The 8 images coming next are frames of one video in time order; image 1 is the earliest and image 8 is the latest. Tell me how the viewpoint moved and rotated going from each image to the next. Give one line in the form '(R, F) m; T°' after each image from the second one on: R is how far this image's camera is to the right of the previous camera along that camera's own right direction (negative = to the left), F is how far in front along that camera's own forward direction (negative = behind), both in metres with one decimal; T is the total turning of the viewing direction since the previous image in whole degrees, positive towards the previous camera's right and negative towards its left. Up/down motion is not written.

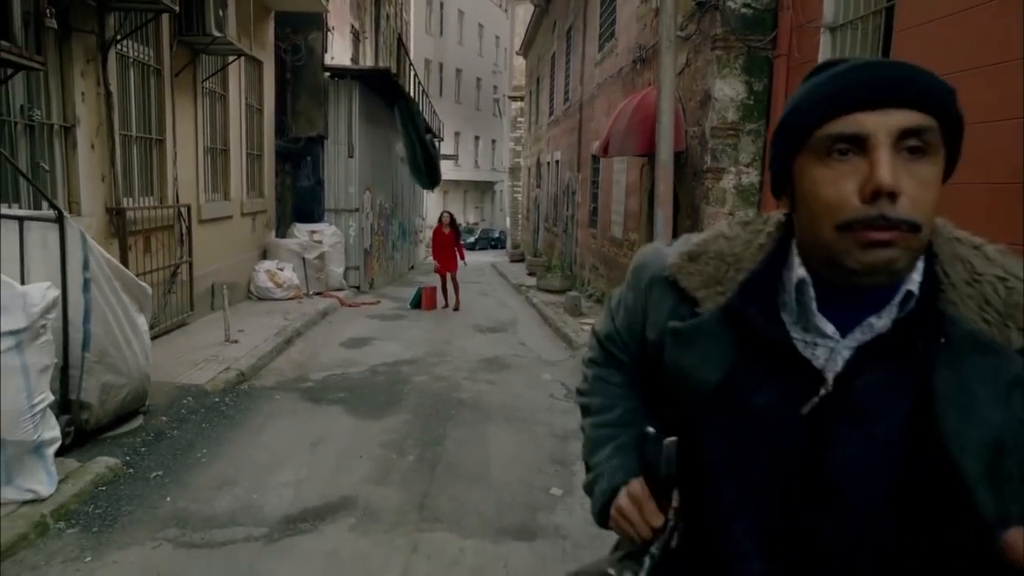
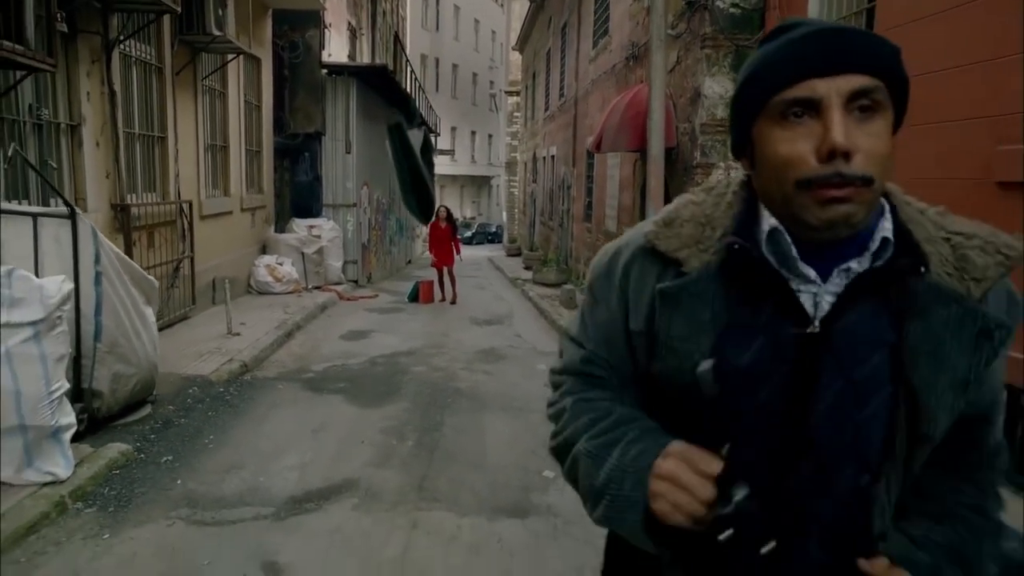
(0.0, -0.2) m; 0°
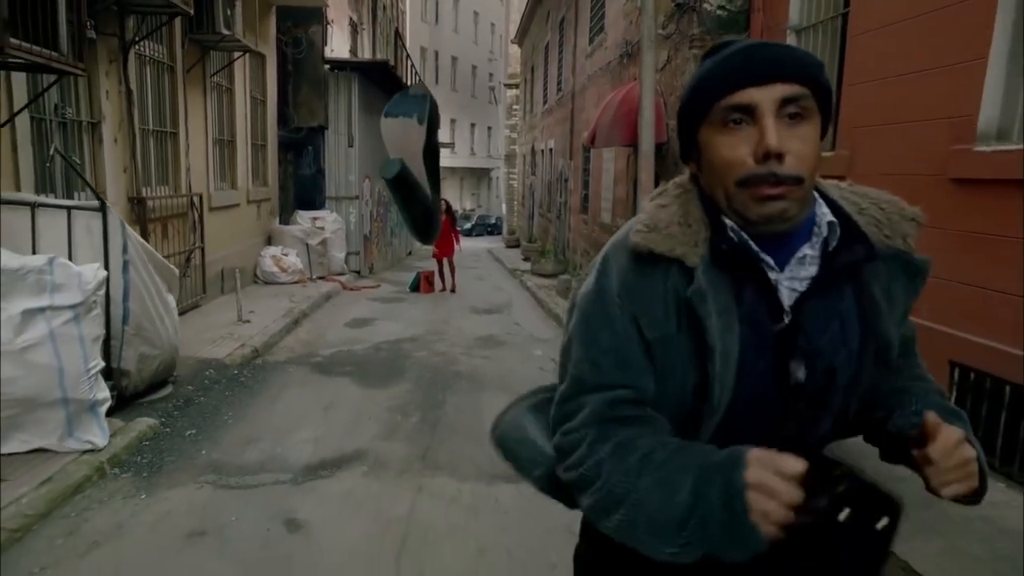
(0.0, -0.4) m; 0°
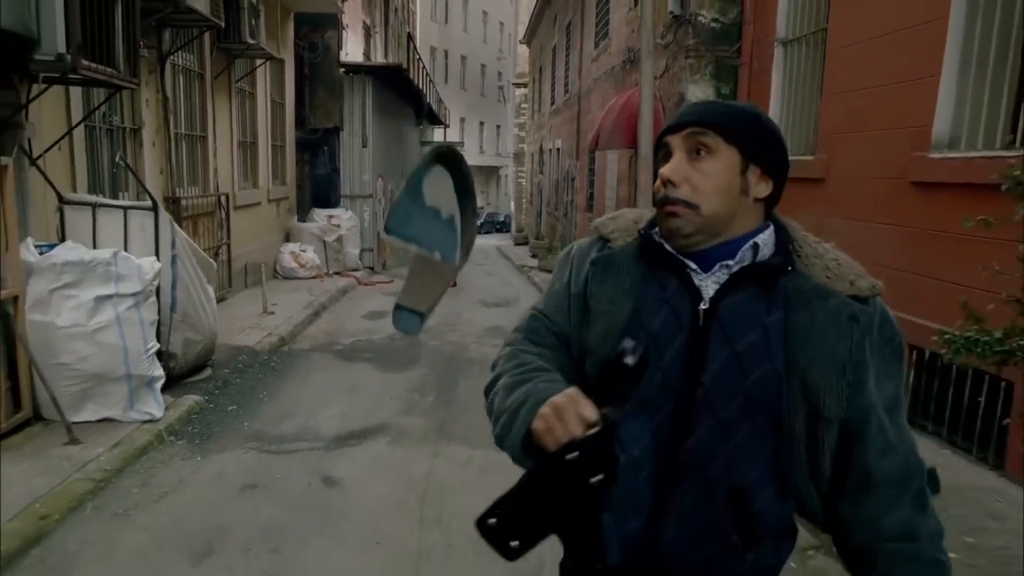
(0.0, -0.6) m; -1°
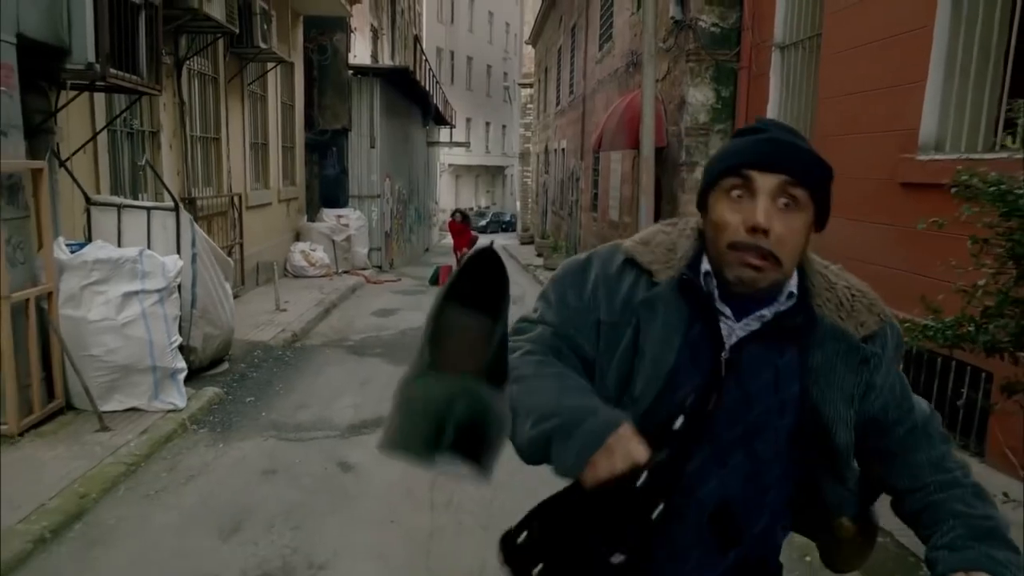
(0.0, -0.3) m; 0°
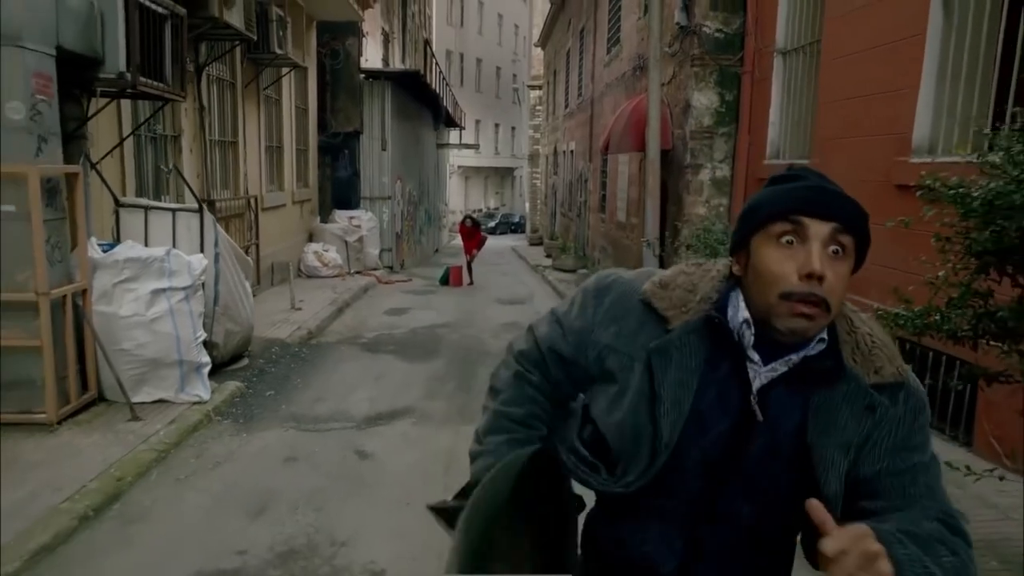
(0.0, -0.2) m; -1°
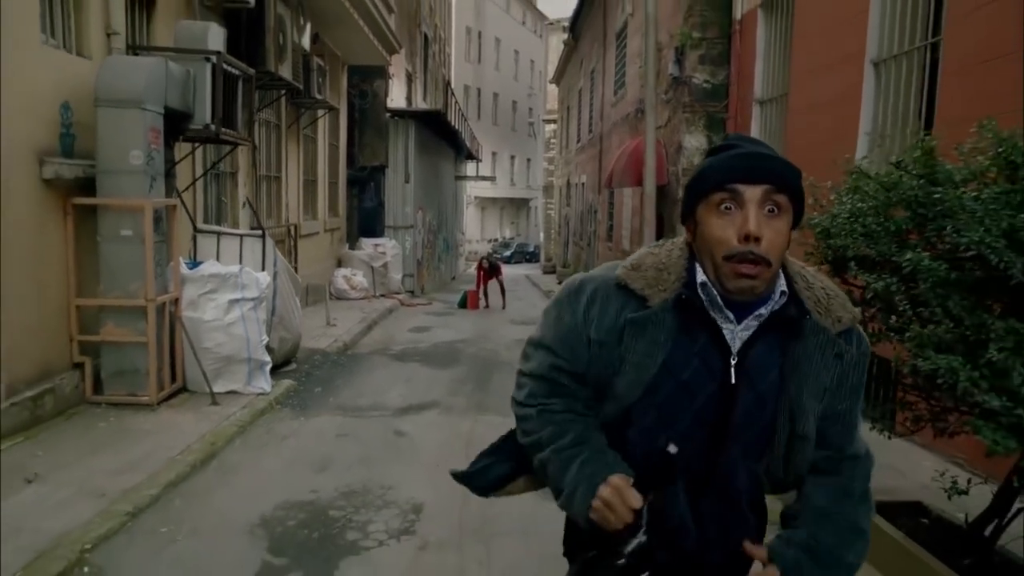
(0.0, -1.2) m; -1°
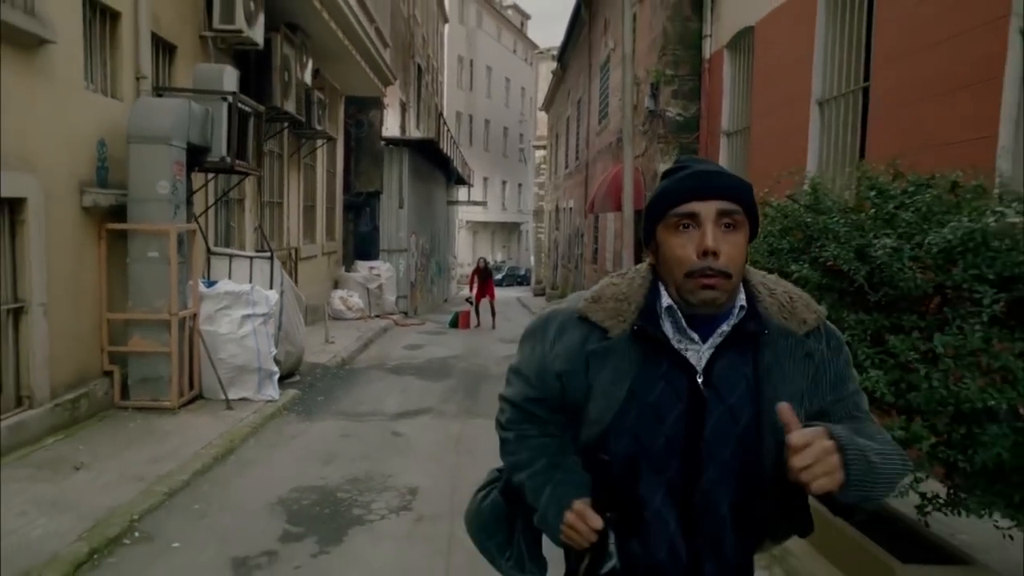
(+0.1, -0.7) m; +1°
